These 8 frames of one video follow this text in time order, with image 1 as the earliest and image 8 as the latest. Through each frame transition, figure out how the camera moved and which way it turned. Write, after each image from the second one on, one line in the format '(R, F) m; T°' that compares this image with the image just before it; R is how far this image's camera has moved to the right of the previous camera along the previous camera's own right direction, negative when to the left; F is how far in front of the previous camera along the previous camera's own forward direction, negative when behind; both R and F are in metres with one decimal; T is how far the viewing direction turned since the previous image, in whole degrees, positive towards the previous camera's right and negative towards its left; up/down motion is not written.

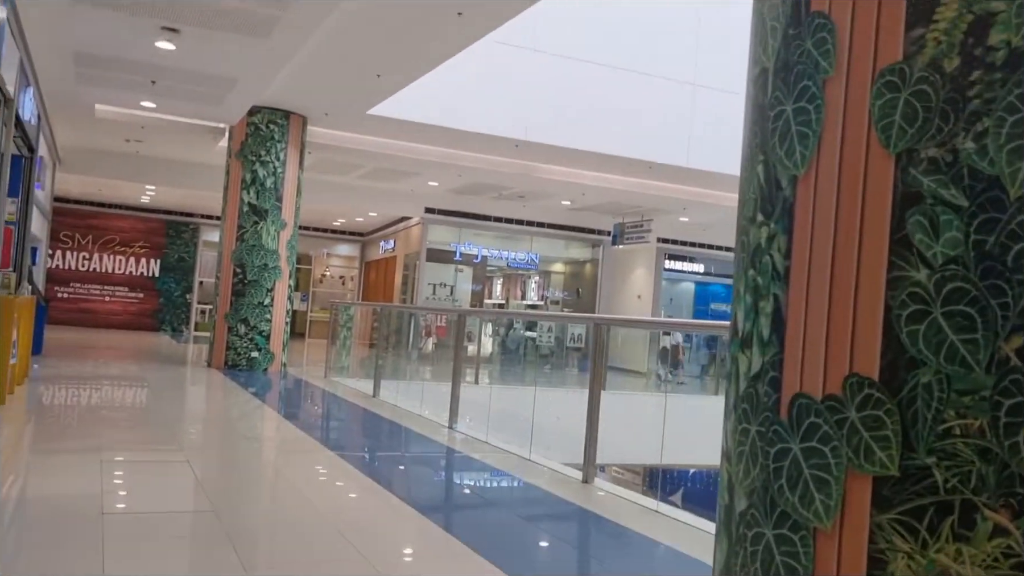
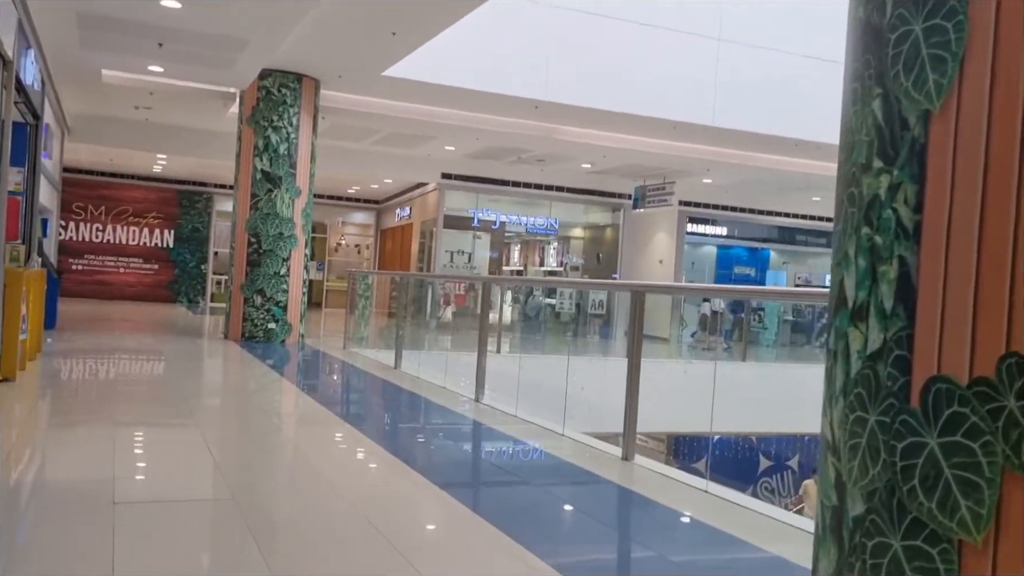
(-0.1, +0.3) m; -1°
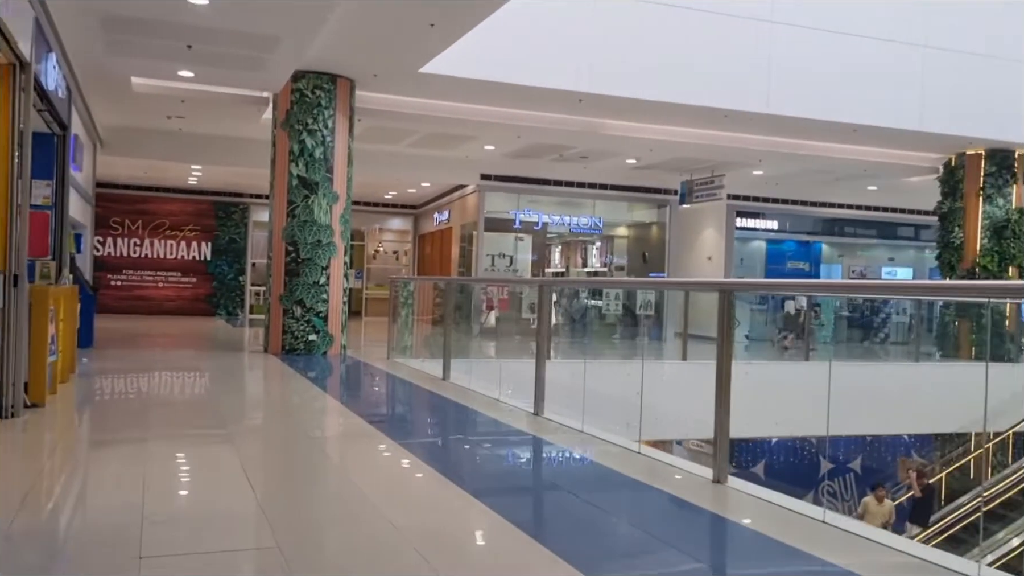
(-0.2, +0.5) m; -2°
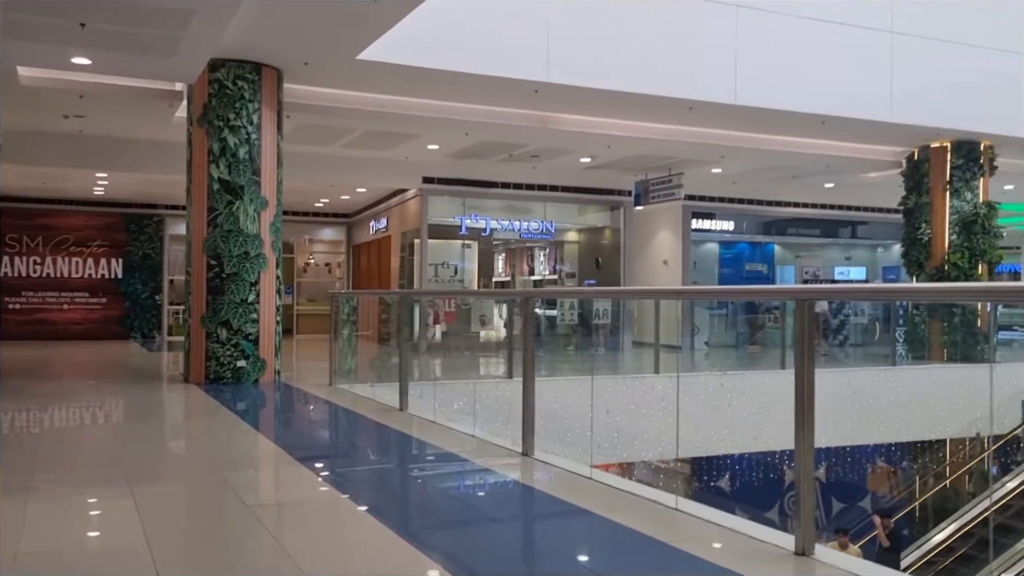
(-0.3, +1.0) m; +5°
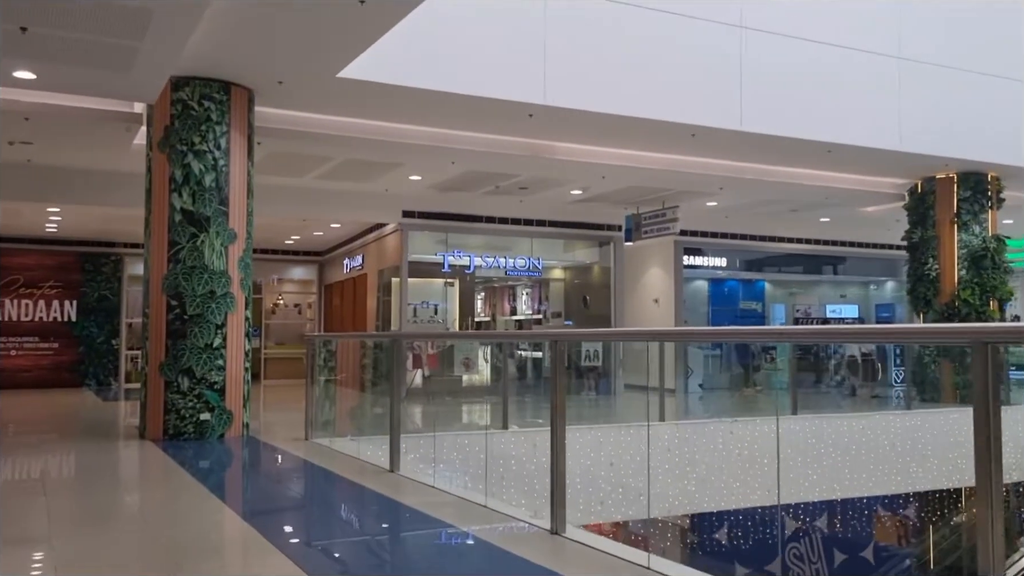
(-0.3, +0.8) m; +2°
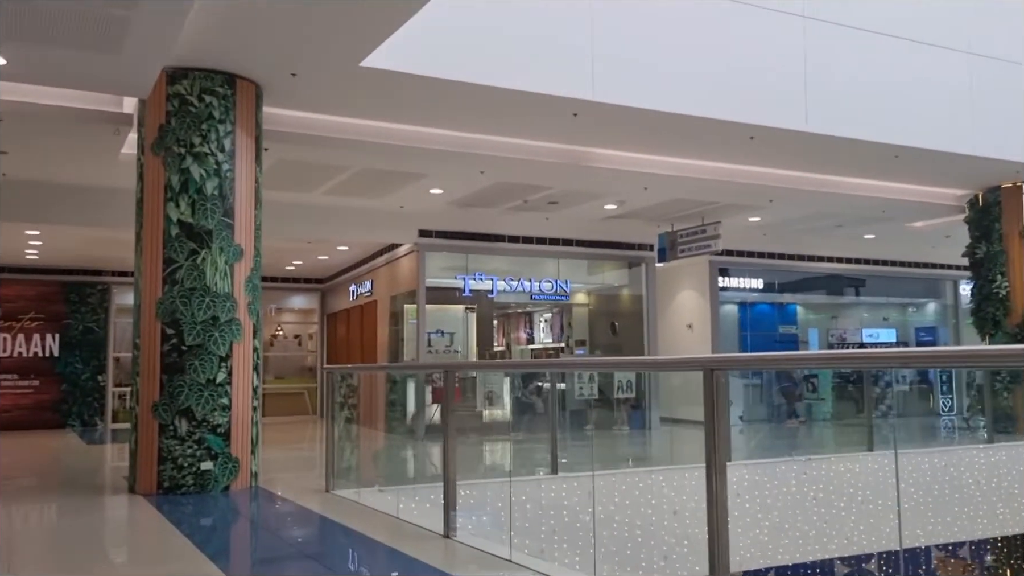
(-0.5, +1.0) m; +1°
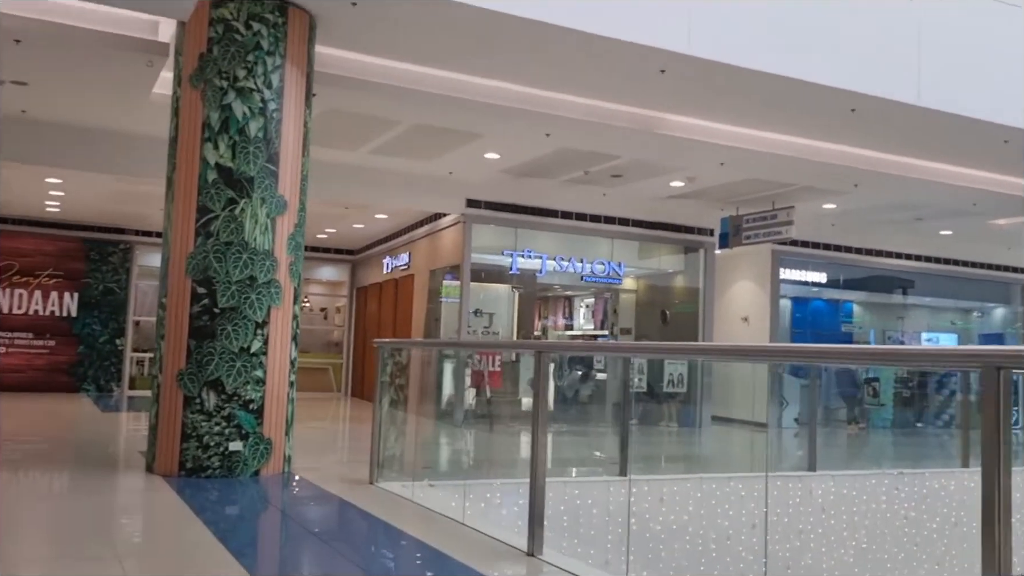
(-0.4, +0.8) m; -1°
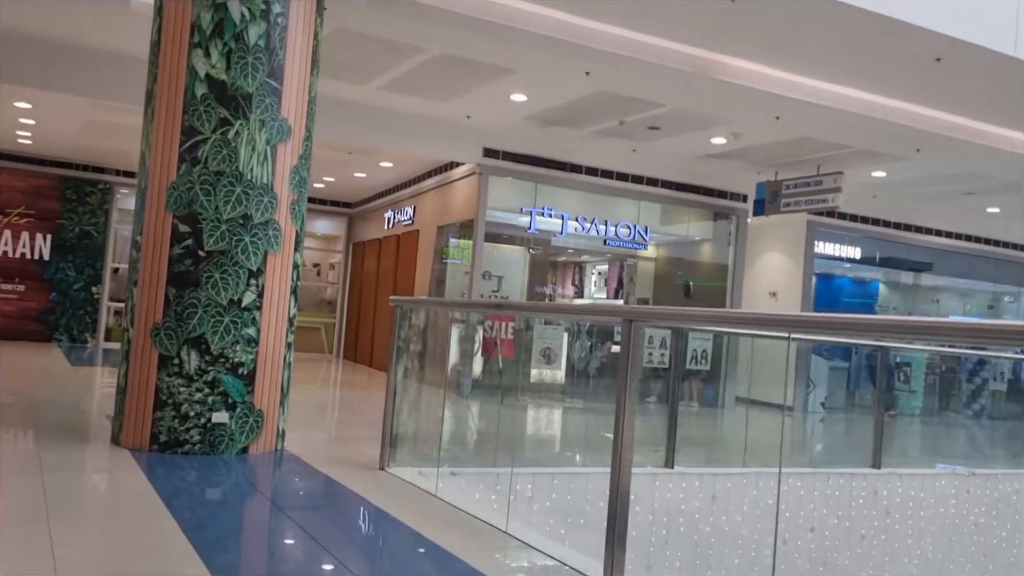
(-0.3, +0.9) m; +1°
